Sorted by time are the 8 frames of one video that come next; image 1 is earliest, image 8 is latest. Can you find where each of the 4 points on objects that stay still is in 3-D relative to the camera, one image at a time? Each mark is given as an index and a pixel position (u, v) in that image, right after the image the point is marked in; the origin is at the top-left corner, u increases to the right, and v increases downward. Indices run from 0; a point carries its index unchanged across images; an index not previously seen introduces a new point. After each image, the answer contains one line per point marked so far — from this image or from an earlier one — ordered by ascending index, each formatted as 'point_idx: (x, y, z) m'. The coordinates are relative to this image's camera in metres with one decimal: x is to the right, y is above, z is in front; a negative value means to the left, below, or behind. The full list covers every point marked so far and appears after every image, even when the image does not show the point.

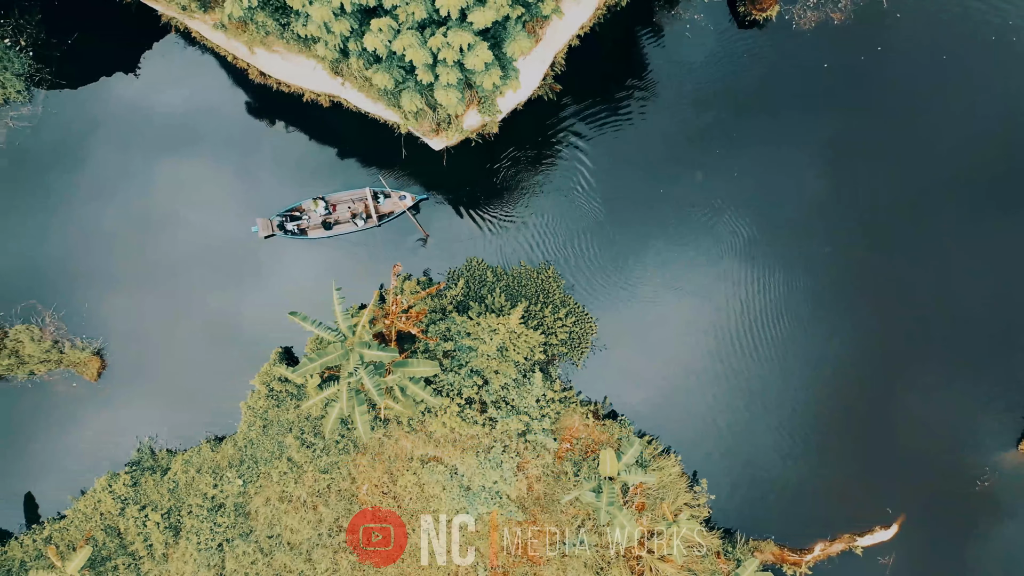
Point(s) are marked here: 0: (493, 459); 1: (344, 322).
0: (-0.6, -5.1, +15.5) m
1: (-4.5, -0.9, +14.0) m
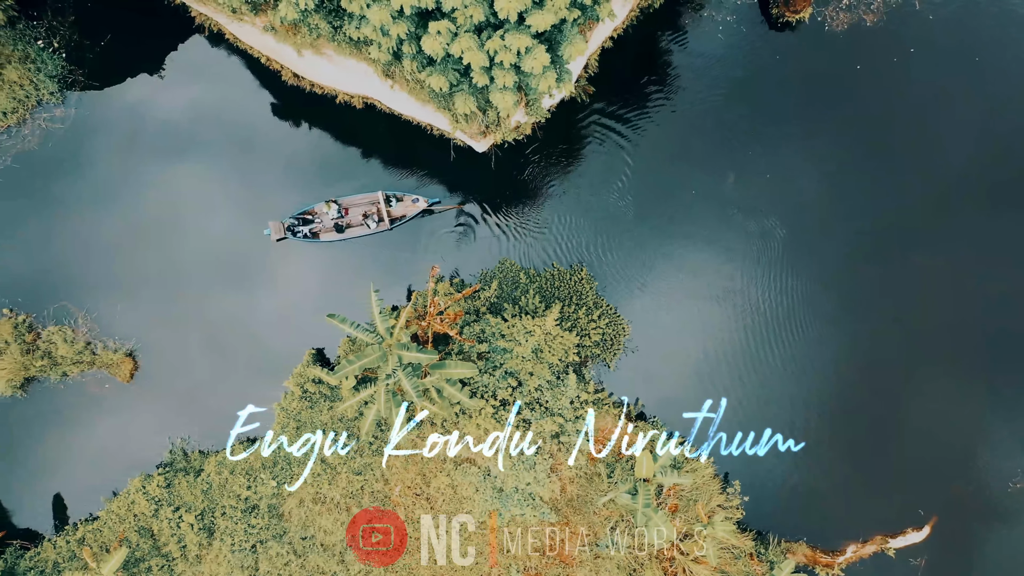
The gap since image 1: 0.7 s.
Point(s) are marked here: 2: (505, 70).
0: (+0.4, -5.2, +15.5) m
1: (-3.5, -1.0, +14.1) m
2: (0.0, +4.2, +10.0) m
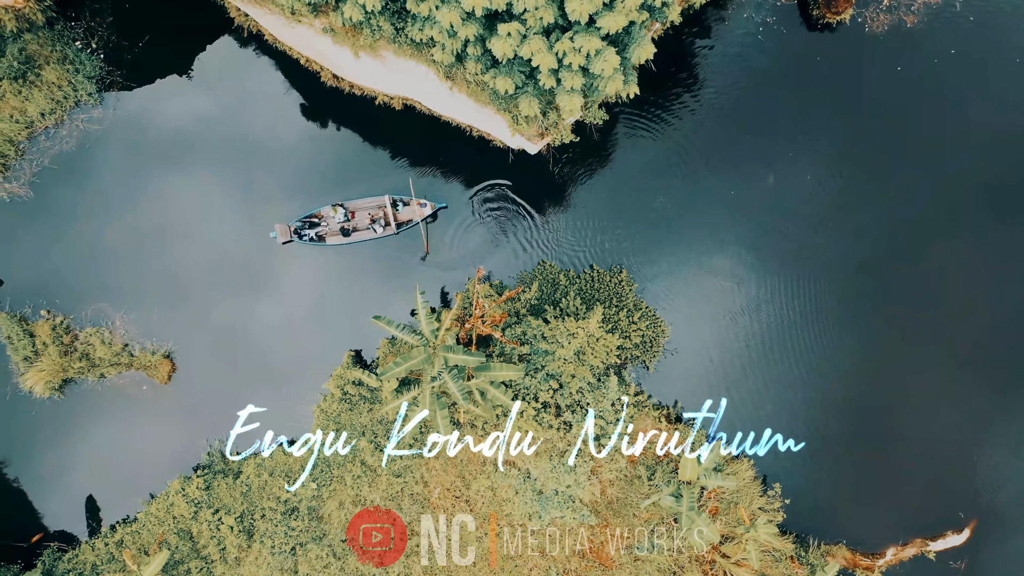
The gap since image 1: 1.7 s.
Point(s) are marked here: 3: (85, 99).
0: (+1.6, -5.2, +15.4) m
1: (-2.3, -1.0, +14.0) m
2: (+1.3, +4.2, +9.9) m
3: (-13.8, +6.1, +16.7) m
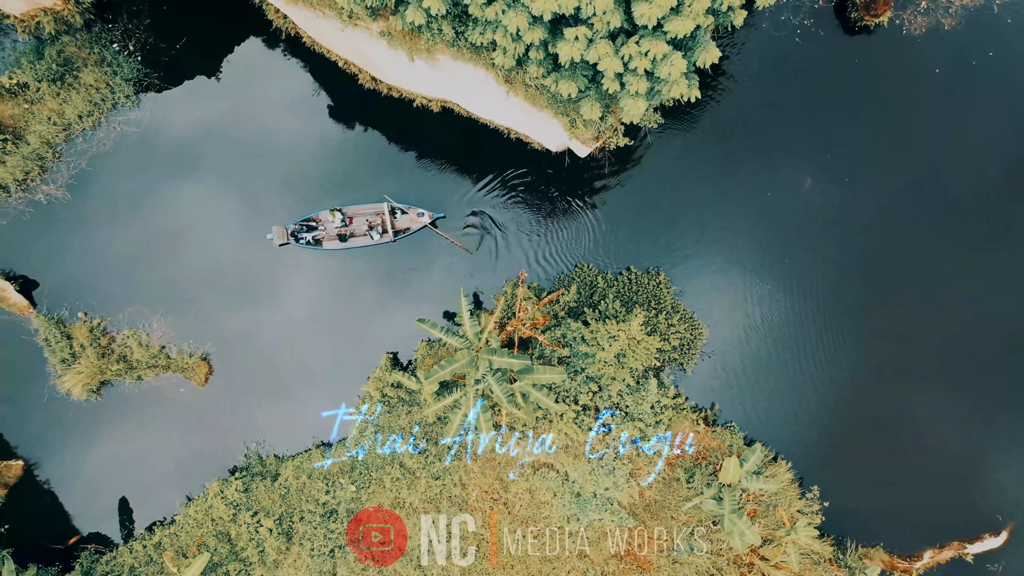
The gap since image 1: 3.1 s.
0: (+2.8, -5.3, +15.4) m
1: (-1.1, -1.1, +14.0) m
2: (+2.5, +4.1, +9.9) m
3: (-12.6, +6.0, +16.7) m
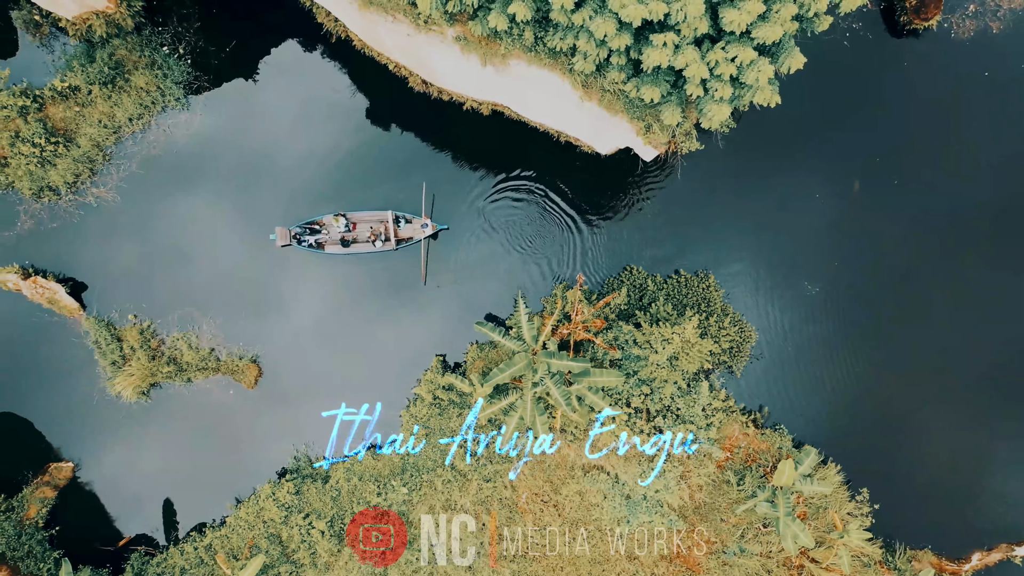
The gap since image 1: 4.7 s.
0: (+4.4, -5.4, +15.5) m
1: (+0.5, -1.2, +14.1) m
2: (+4.0, +4.0, +10.0) m
3: (-11.1, +6.0, +16.7) m
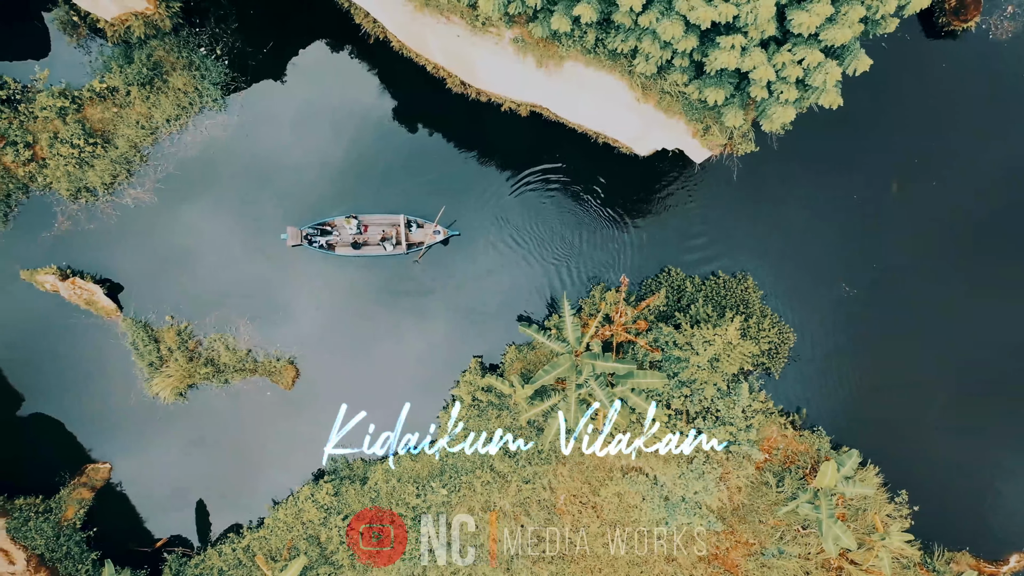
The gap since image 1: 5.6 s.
0: (+5.6, -5.4, +15.4) m
1: (+1.7, -1.2, +14.0) m
2: (+5.2, +3.9, +9.9) m
3: (-9.9, +5.9, +16.7) m
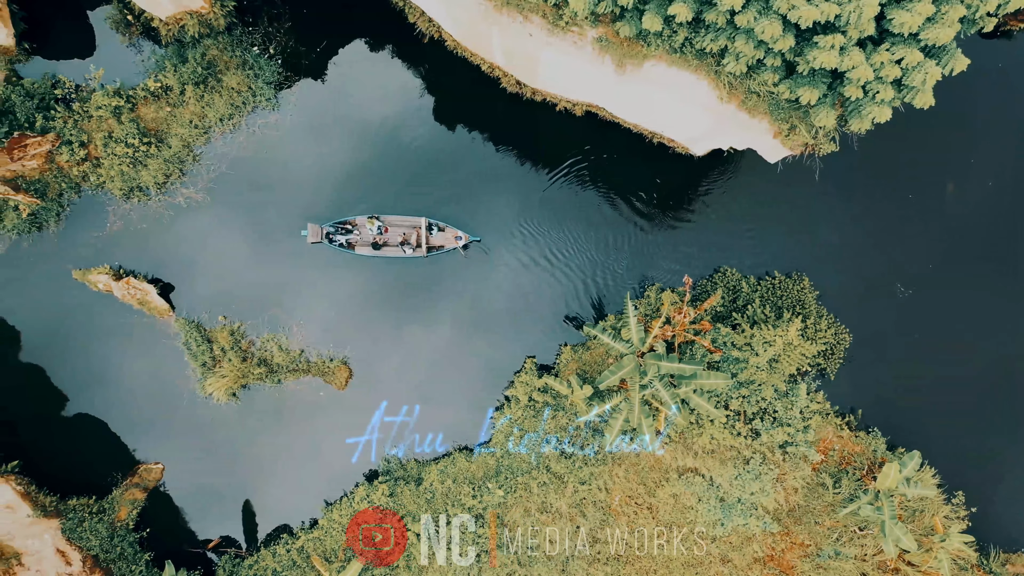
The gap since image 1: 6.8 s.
0: (+7.3, -5.5, +15.4) m
1: (+3.4, -1.2, +14.0) m
2: (+6.9, +3.9, +9.9) m
3: (-8.2, +5.9, +16.7) m
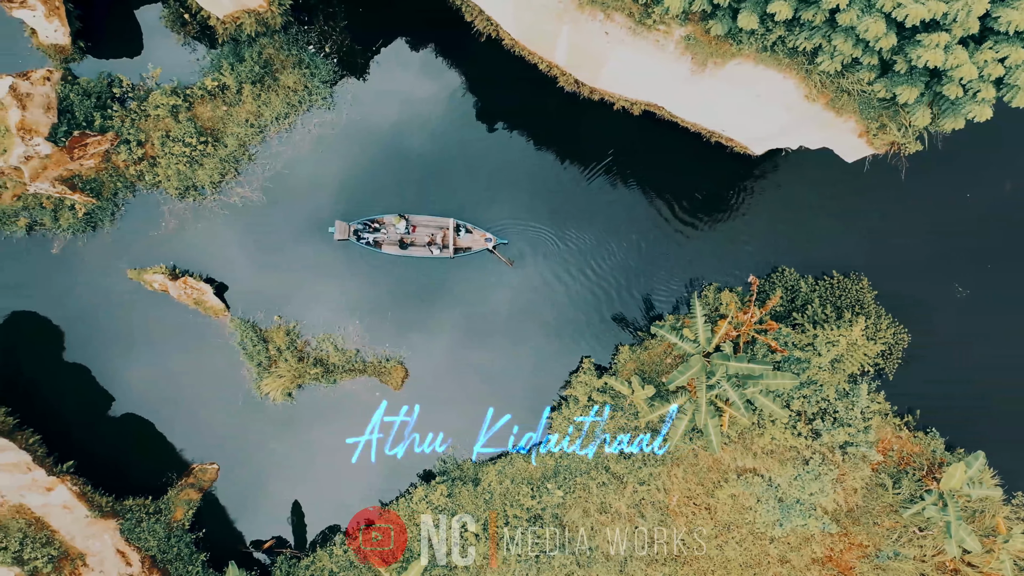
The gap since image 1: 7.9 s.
0: (+9.0, -5.4, +15.3) m
1: (+5.2, -1.2, +13.9) m
2: (+8.7, +3.9, +9.8) m
3: (-6.4, +5.9, +16.6) m
